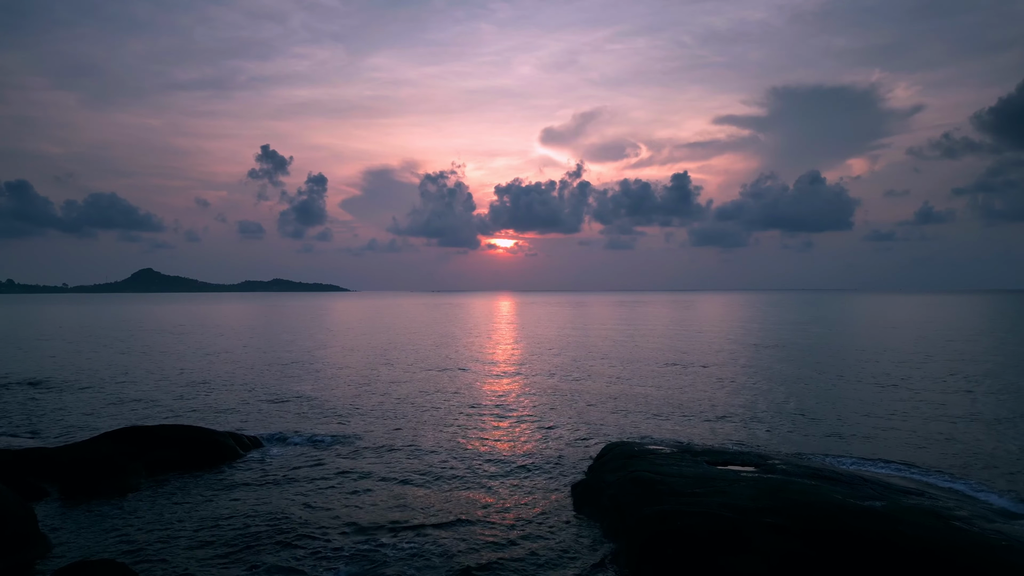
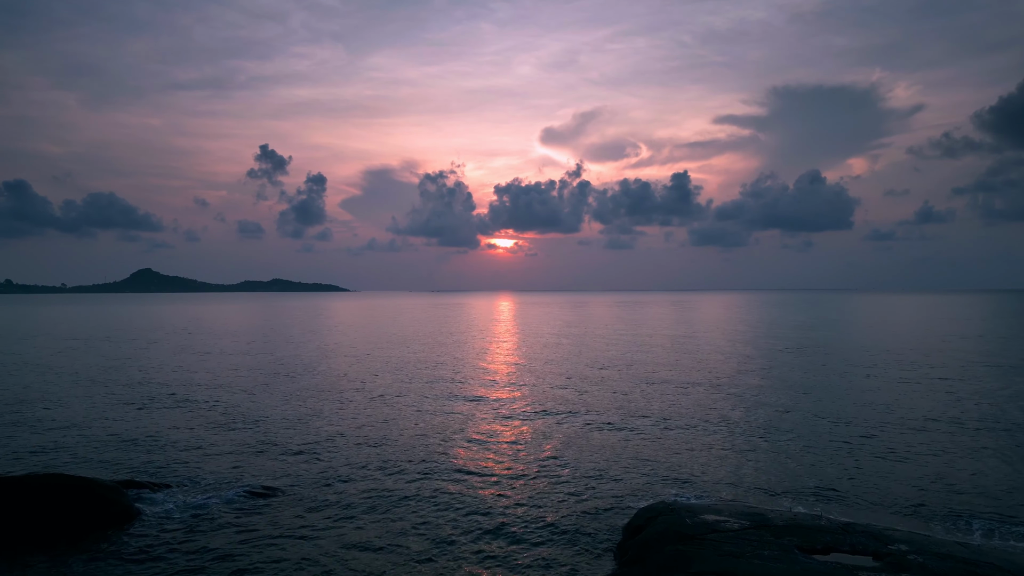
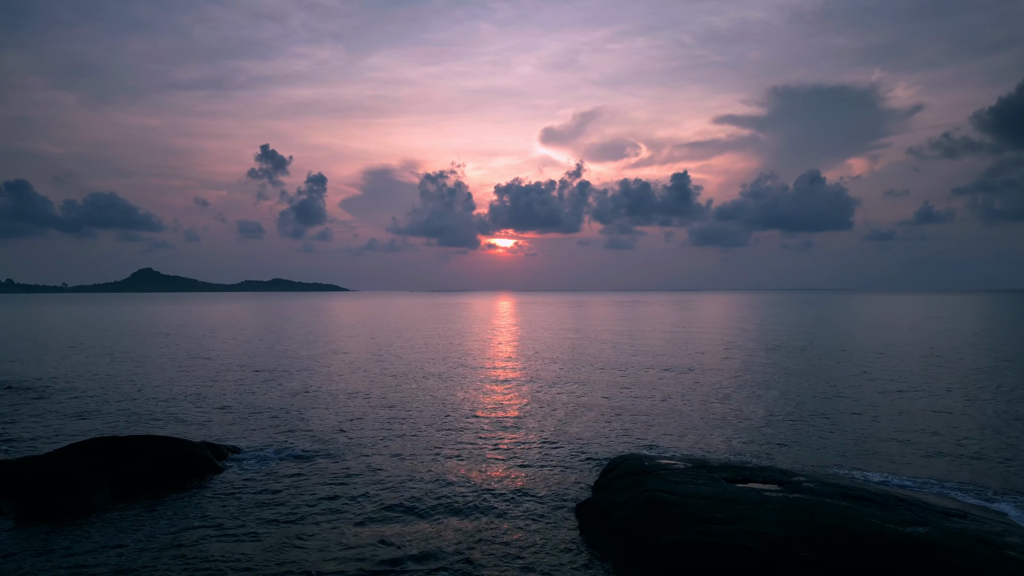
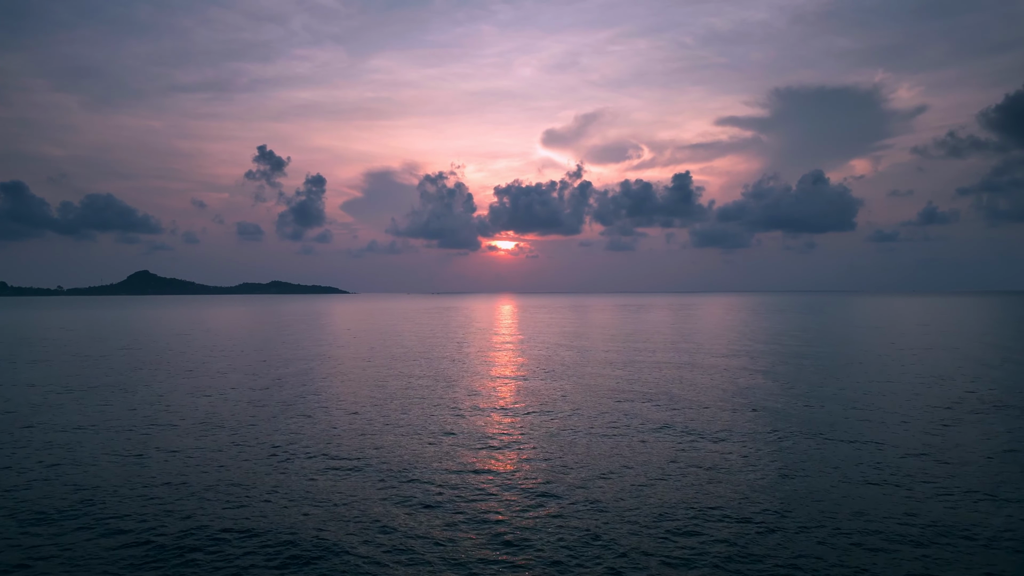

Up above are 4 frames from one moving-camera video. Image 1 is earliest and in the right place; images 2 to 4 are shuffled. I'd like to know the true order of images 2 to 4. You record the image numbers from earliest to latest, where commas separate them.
3, 2, 4
